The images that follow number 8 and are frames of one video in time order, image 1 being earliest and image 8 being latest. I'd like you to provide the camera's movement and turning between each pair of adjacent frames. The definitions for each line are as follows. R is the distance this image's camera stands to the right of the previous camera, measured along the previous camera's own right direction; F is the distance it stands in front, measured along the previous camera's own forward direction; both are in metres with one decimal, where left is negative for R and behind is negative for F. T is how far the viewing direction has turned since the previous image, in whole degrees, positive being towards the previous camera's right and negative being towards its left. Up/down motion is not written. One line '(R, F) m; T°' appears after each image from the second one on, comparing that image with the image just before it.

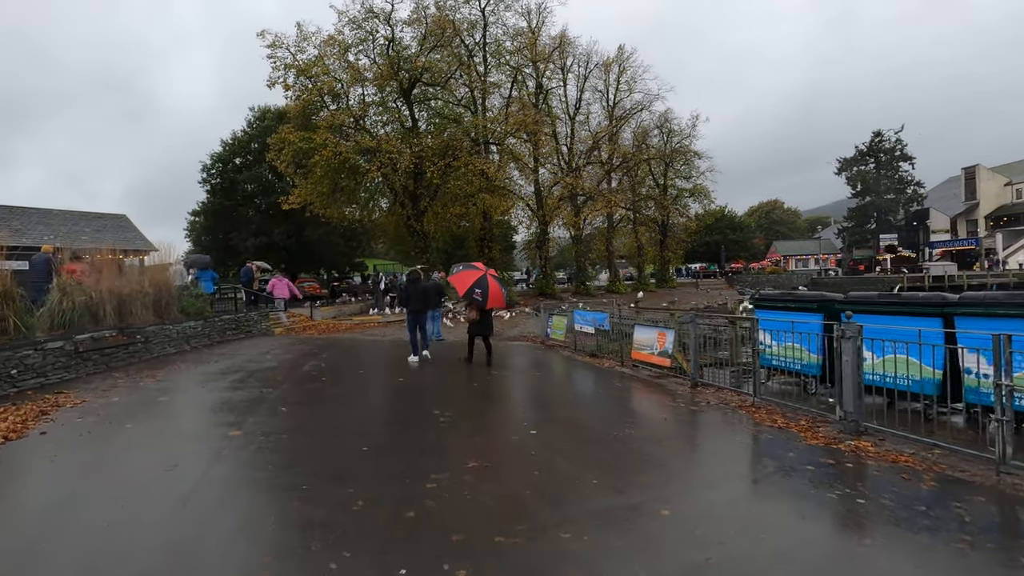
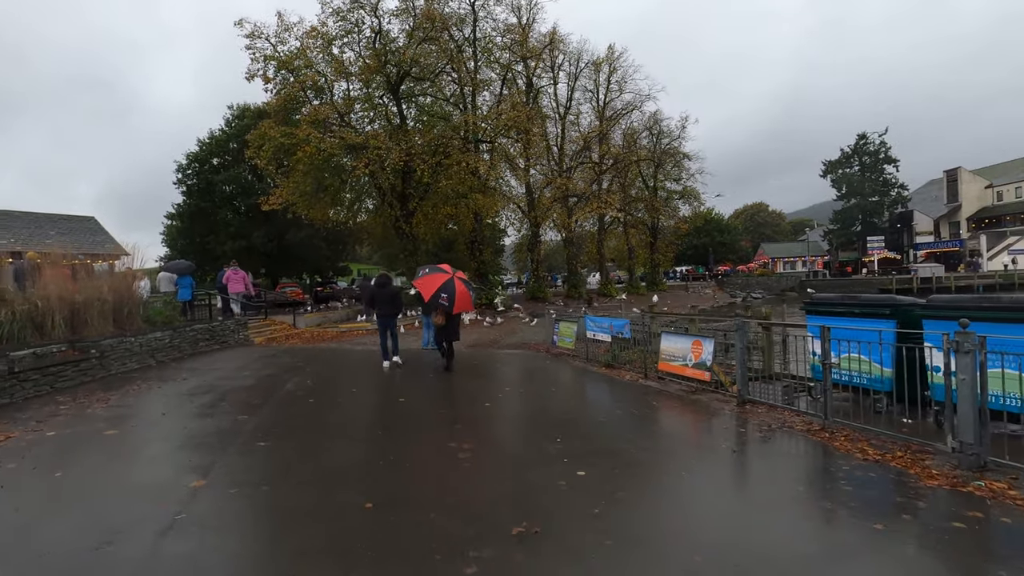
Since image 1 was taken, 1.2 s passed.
(-0.5, +1.2) m; +2°
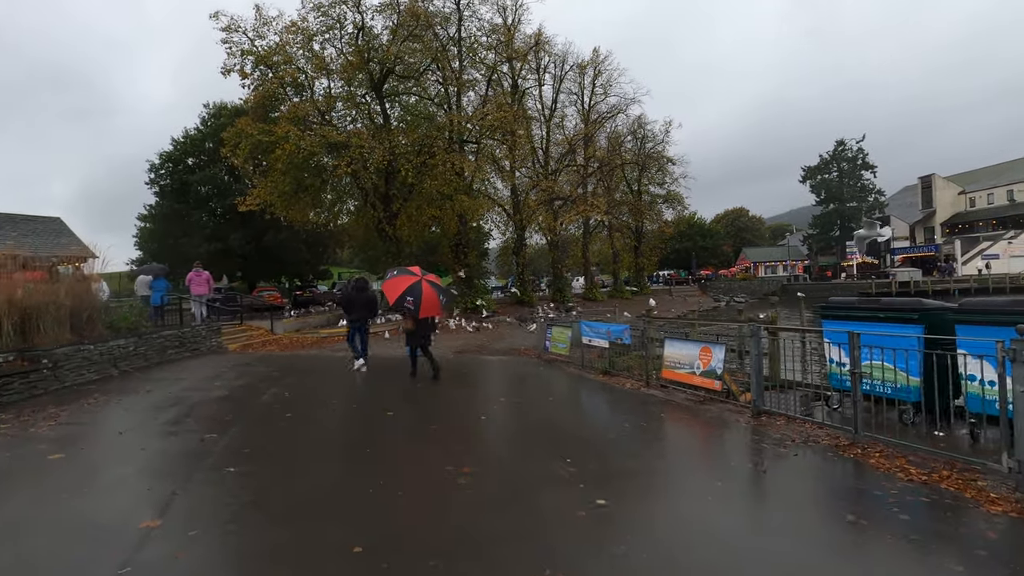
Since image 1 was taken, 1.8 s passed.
(-0.2, +0.6) m; +2°
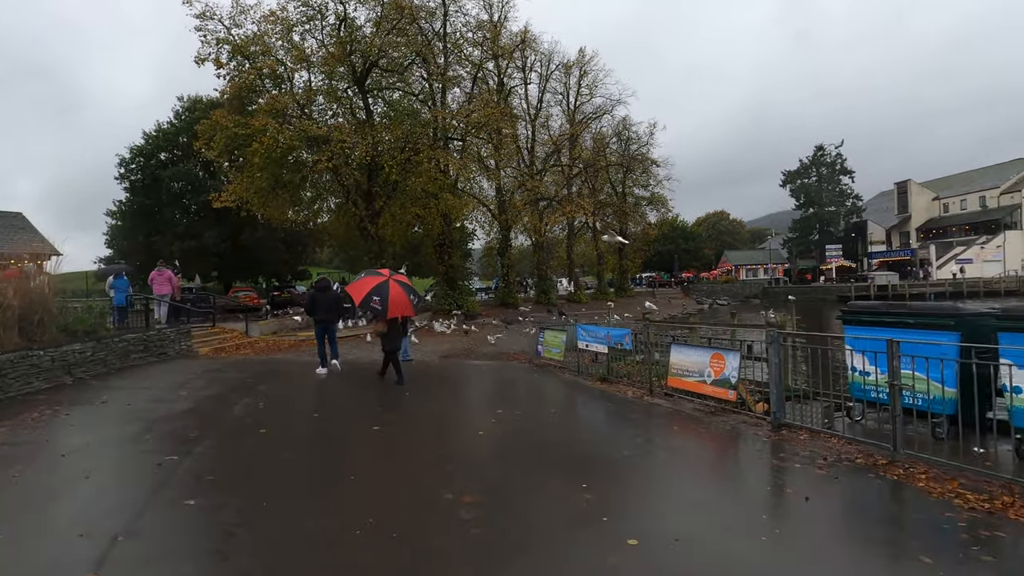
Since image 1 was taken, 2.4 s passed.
(-0.2, +0.6) m; +2°
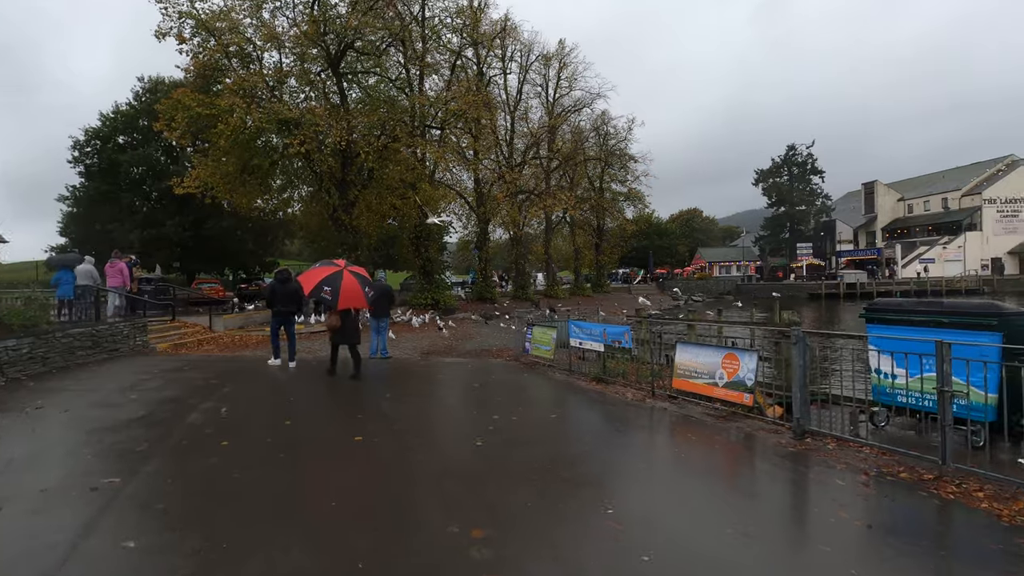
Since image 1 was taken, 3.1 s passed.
(-0.3, +0.7) m; +3°
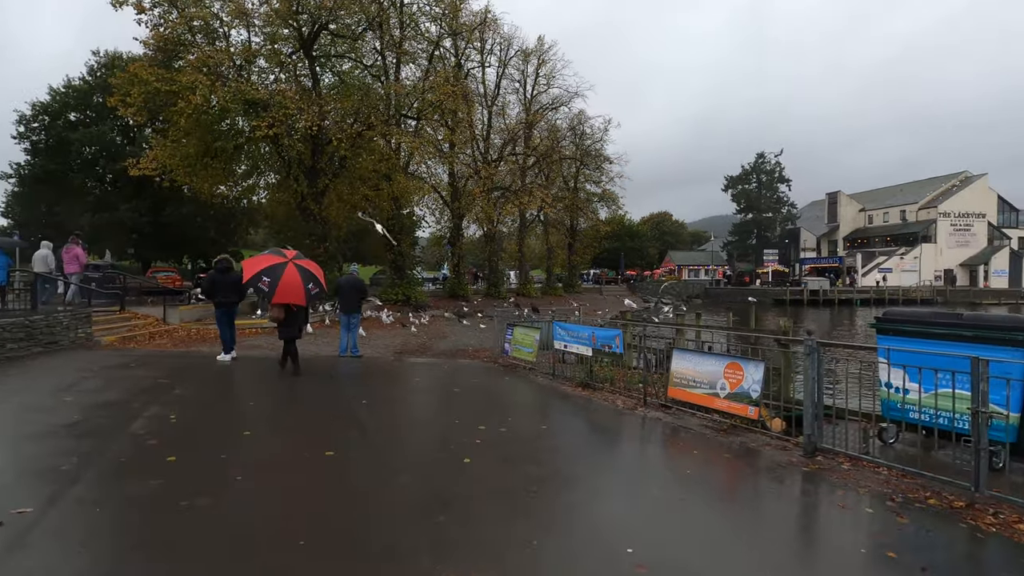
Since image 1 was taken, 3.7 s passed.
(-0.3, +0.6) m; +3°
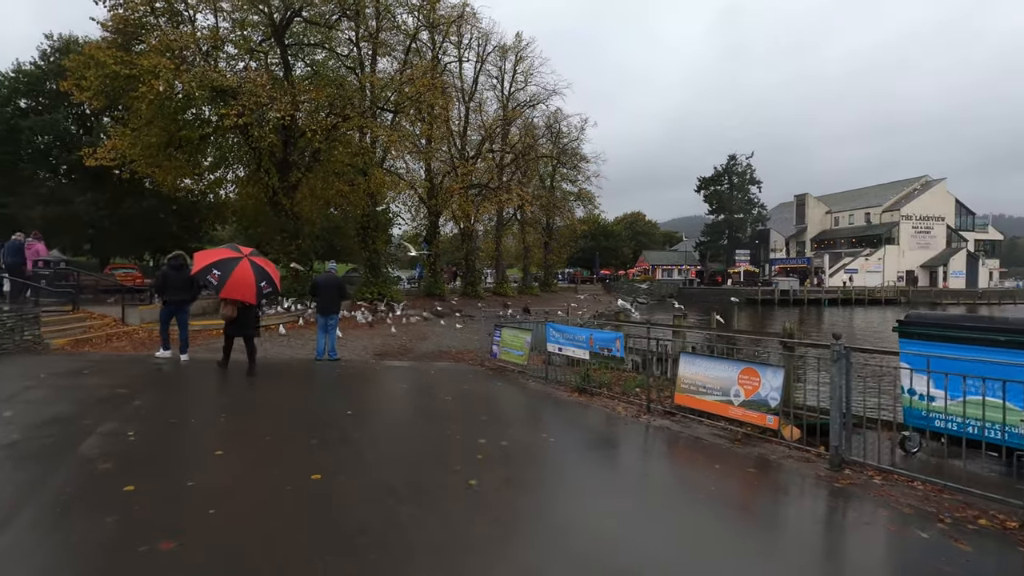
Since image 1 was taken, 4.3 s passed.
(-0.3, +0.5) m; +3°
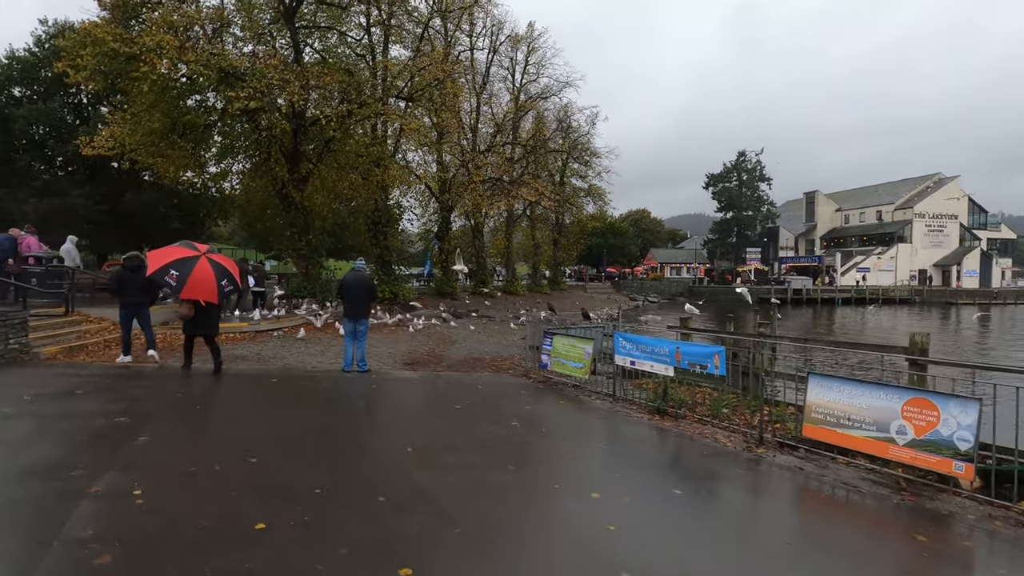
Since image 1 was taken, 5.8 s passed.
(-1.0, +1.3) m; 0°
